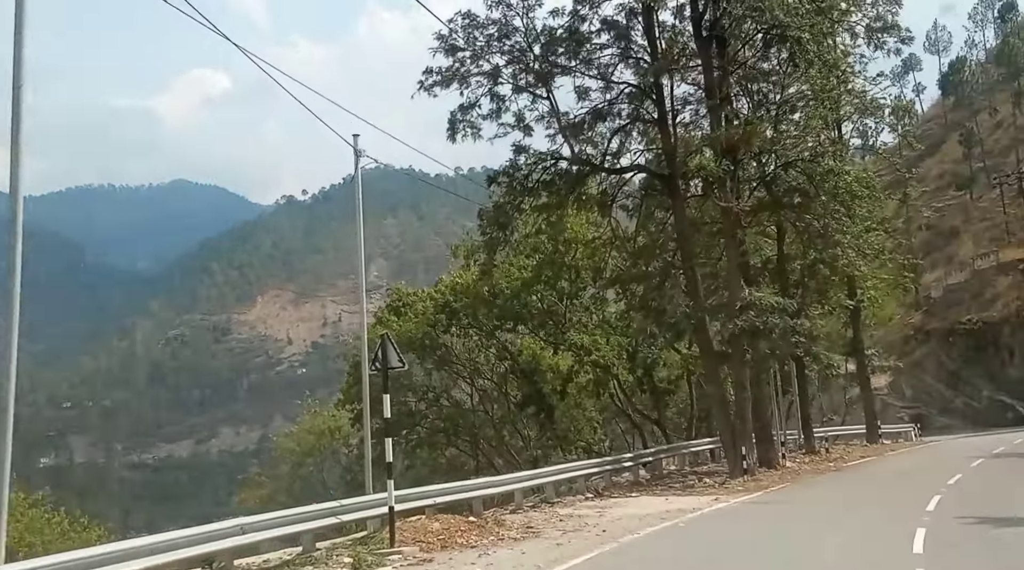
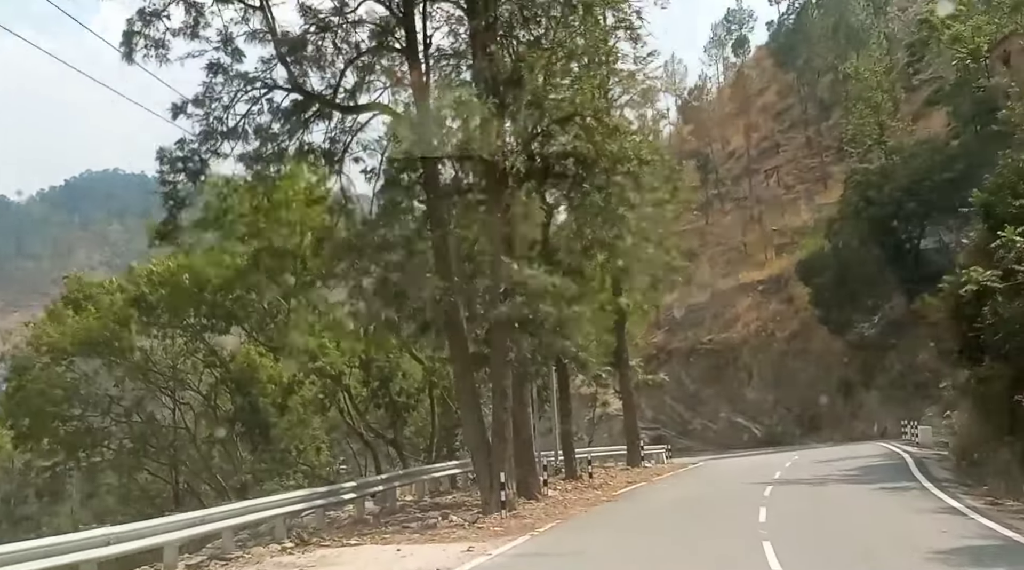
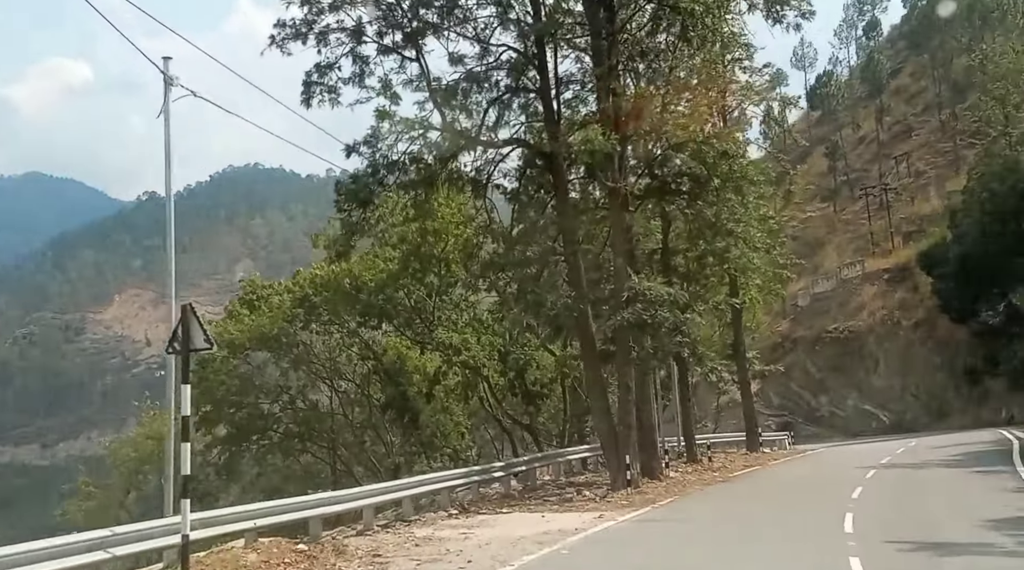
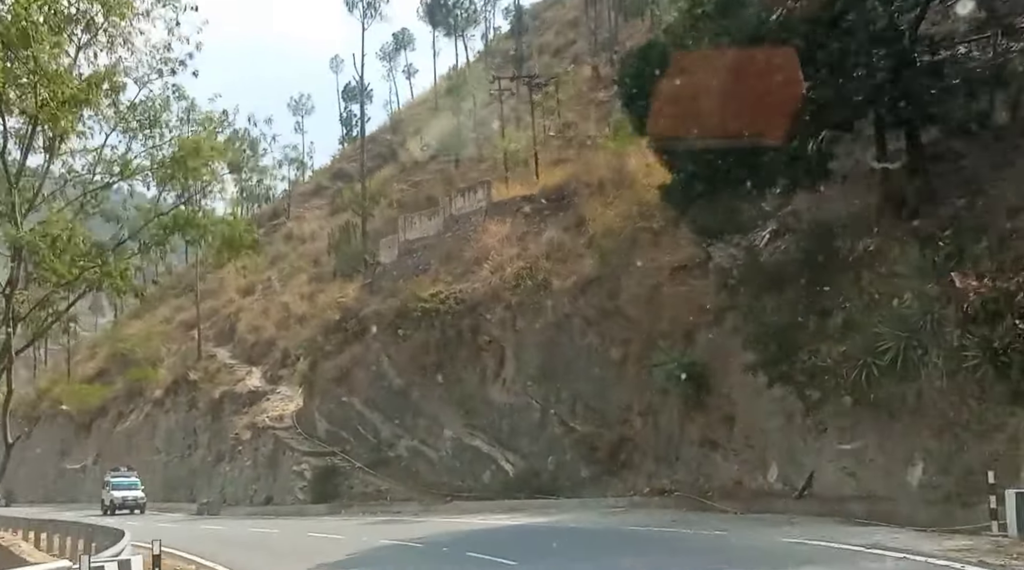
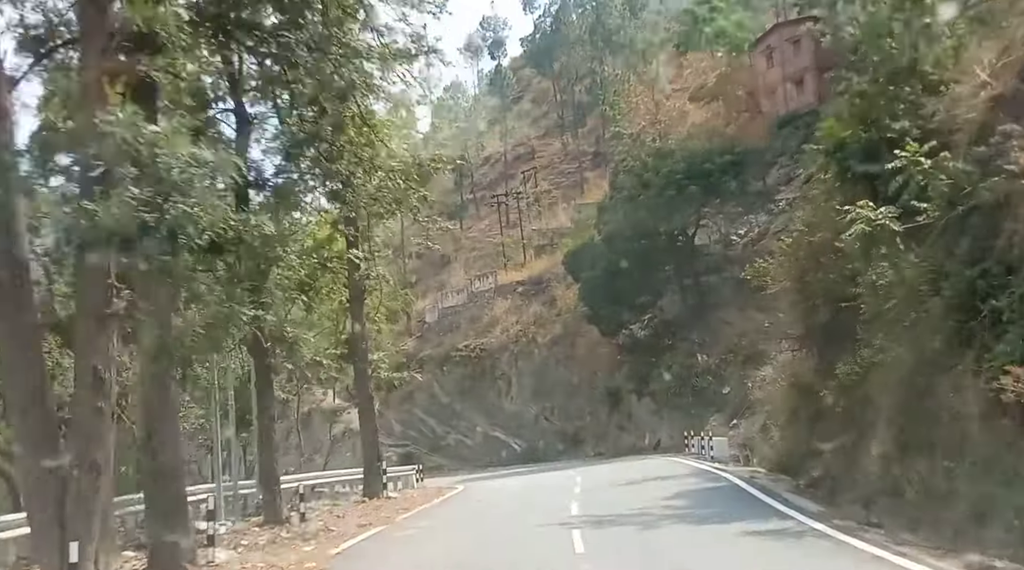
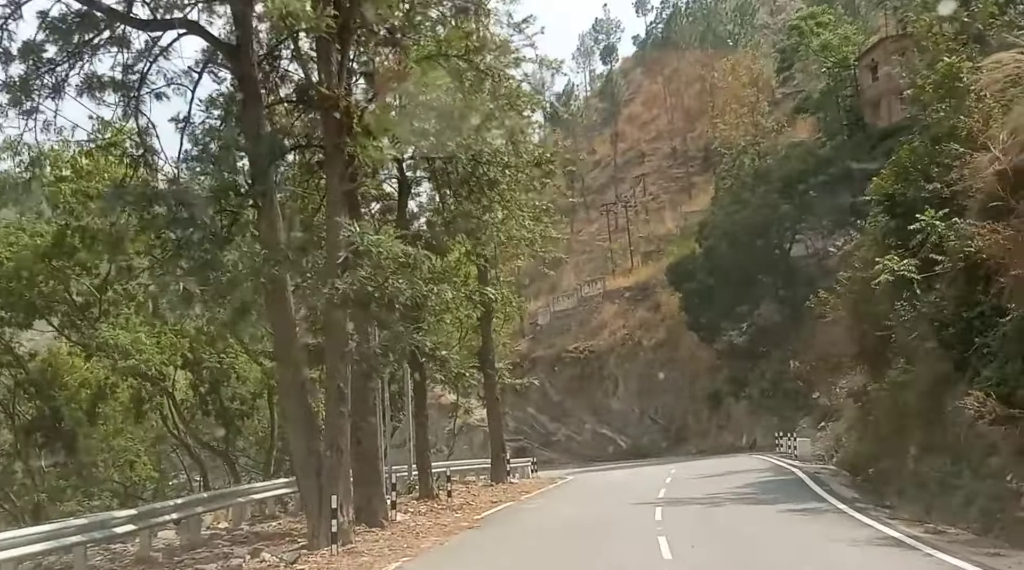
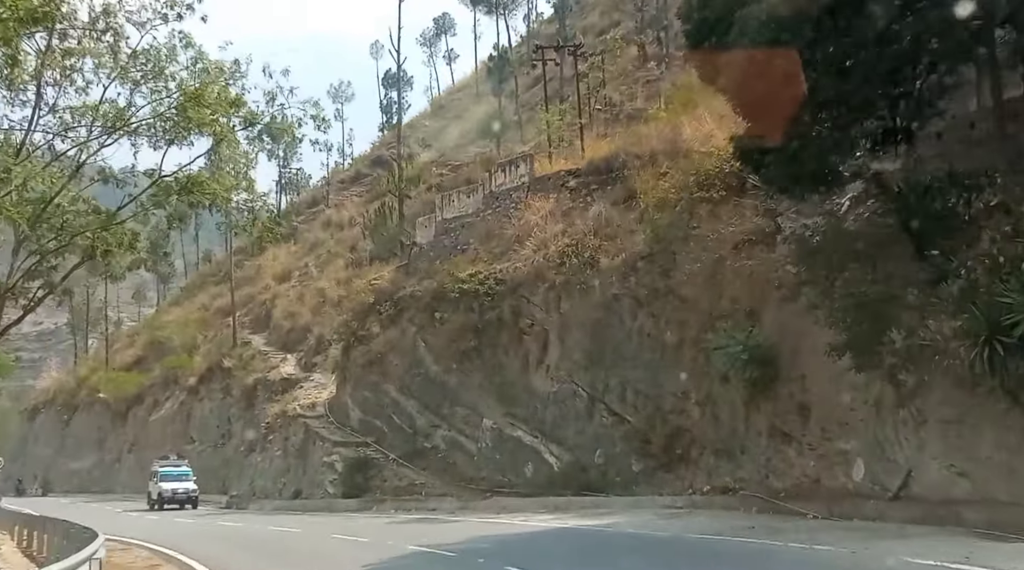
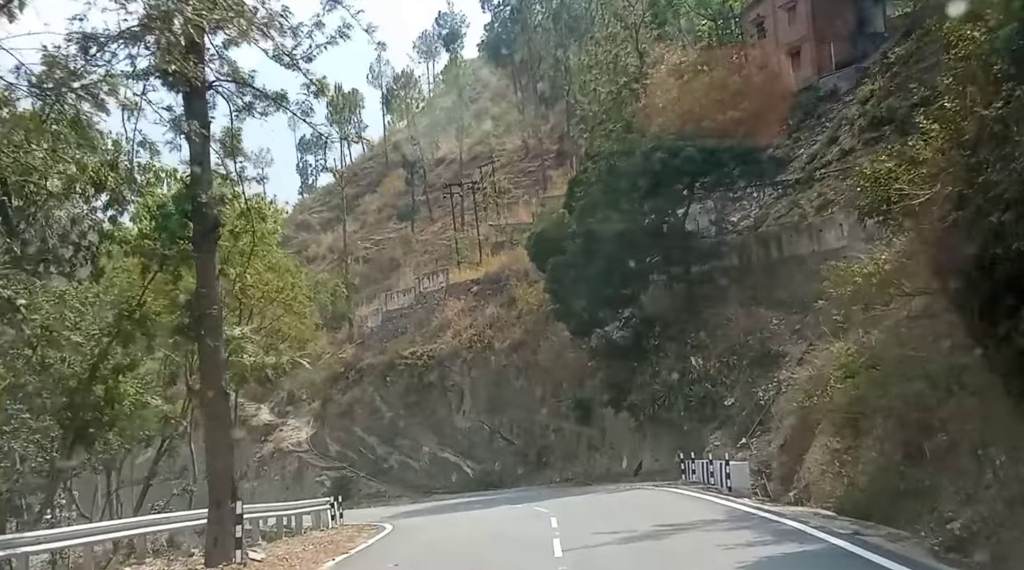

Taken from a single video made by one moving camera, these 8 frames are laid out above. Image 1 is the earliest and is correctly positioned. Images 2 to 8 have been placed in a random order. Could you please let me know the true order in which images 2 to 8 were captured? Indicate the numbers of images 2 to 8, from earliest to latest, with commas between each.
3, 2, 6, 5, 8, 4, 7
